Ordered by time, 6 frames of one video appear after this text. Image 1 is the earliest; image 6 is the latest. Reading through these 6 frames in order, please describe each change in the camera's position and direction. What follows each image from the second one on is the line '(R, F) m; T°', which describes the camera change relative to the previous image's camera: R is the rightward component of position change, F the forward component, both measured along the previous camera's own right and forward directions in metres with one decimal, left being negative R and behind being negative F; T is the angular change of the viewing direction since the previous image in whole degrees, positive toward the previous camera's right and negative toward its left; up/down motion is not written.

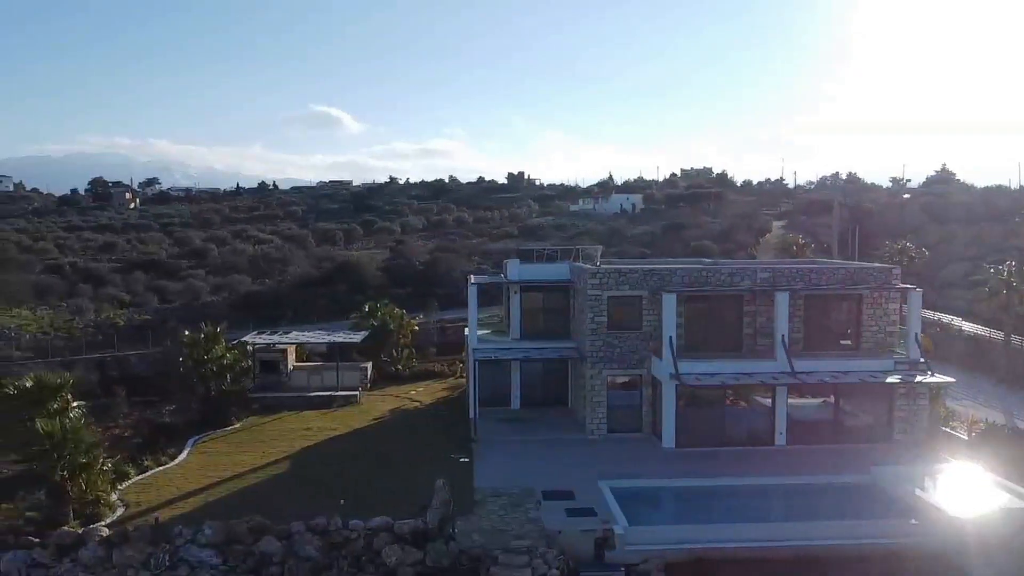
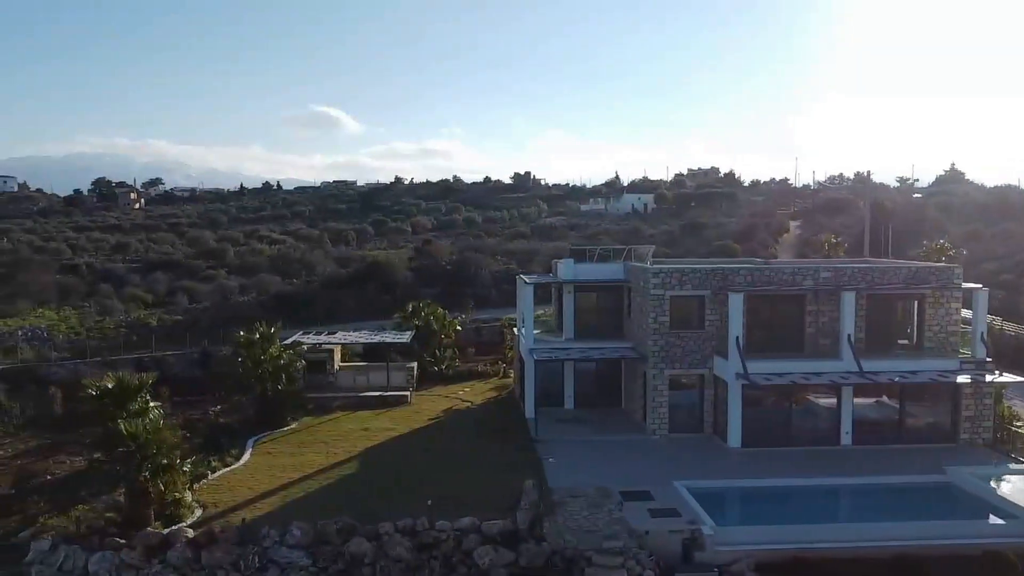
(-1.8, +0.1) m; 0°
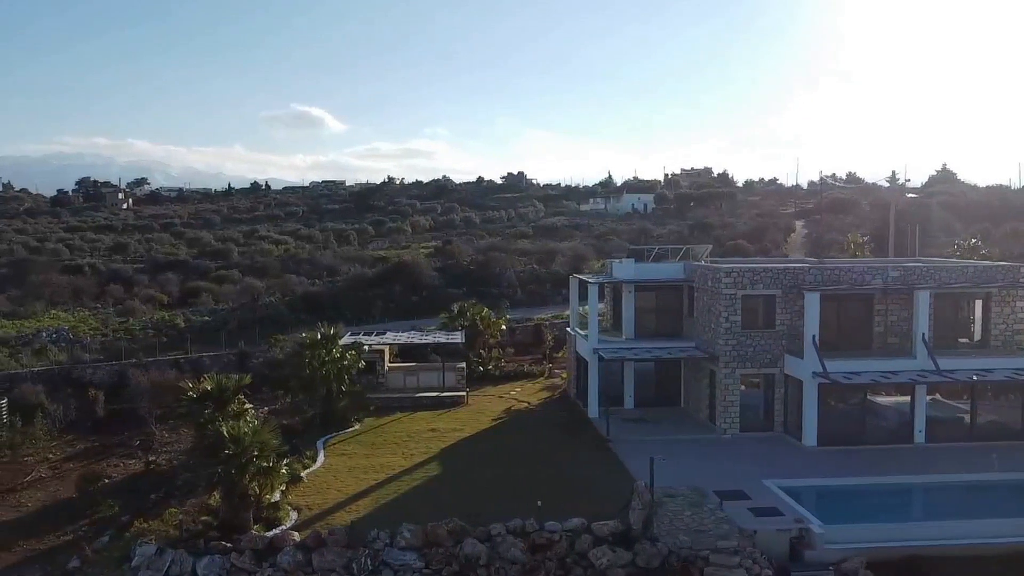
(-2.6, +0.1) m; +1°
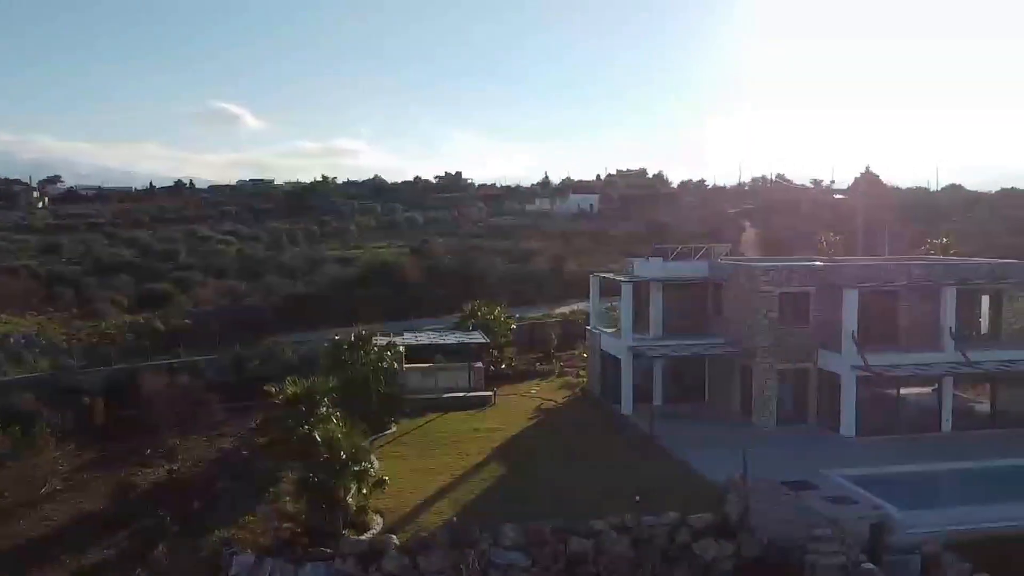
(-3.6, +0.1) m; +5°
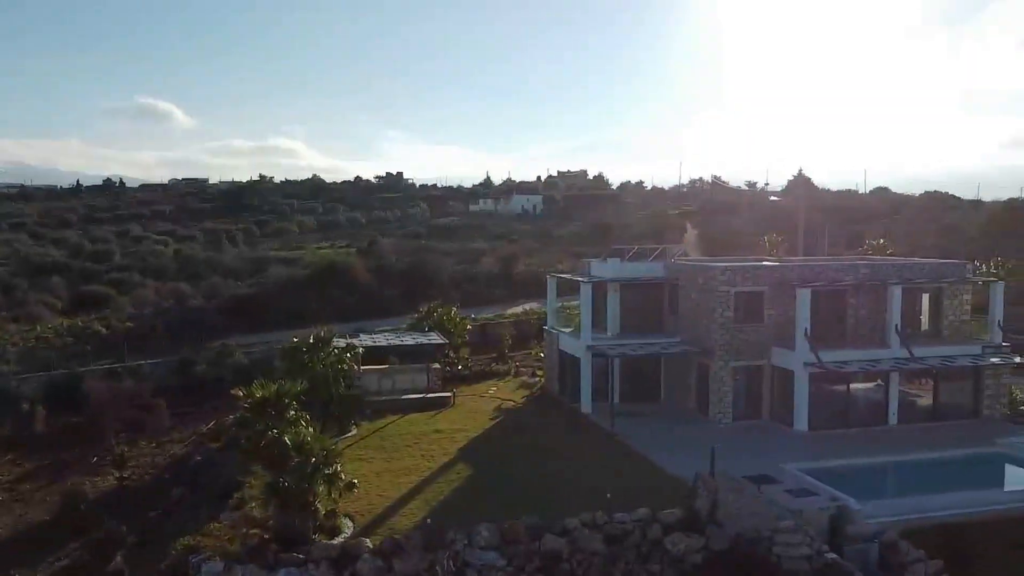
(-0.7, 0.0) m; +4°
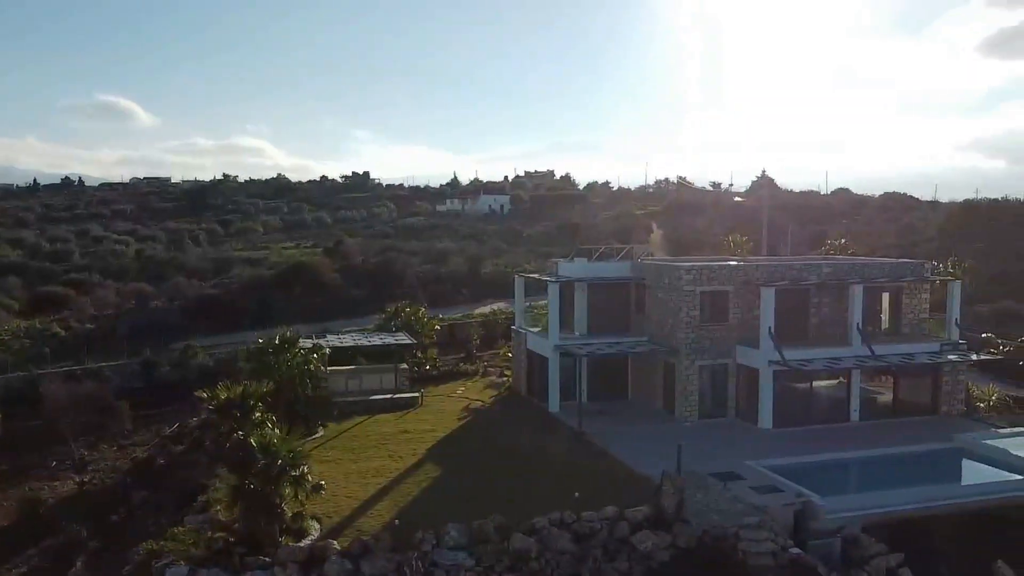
(0.0, 0.0) m; +2°
